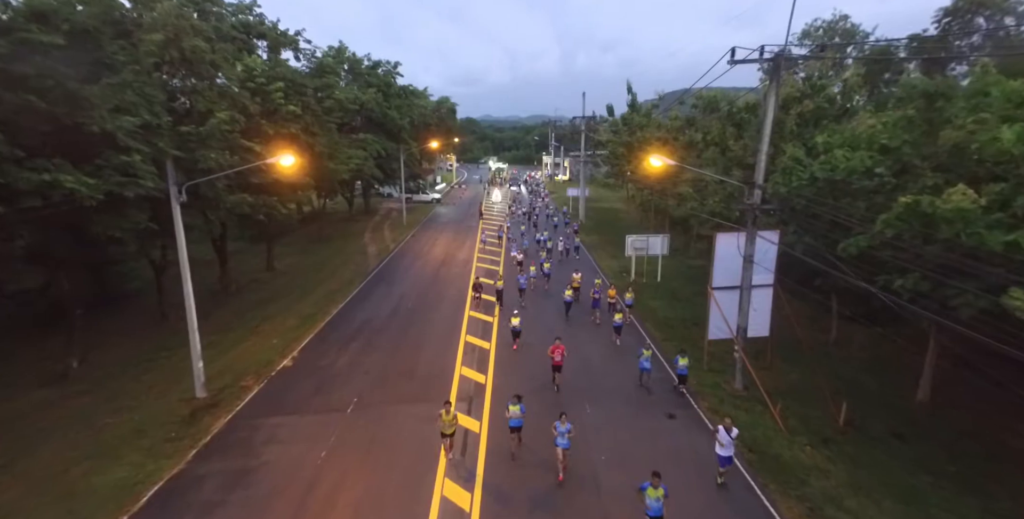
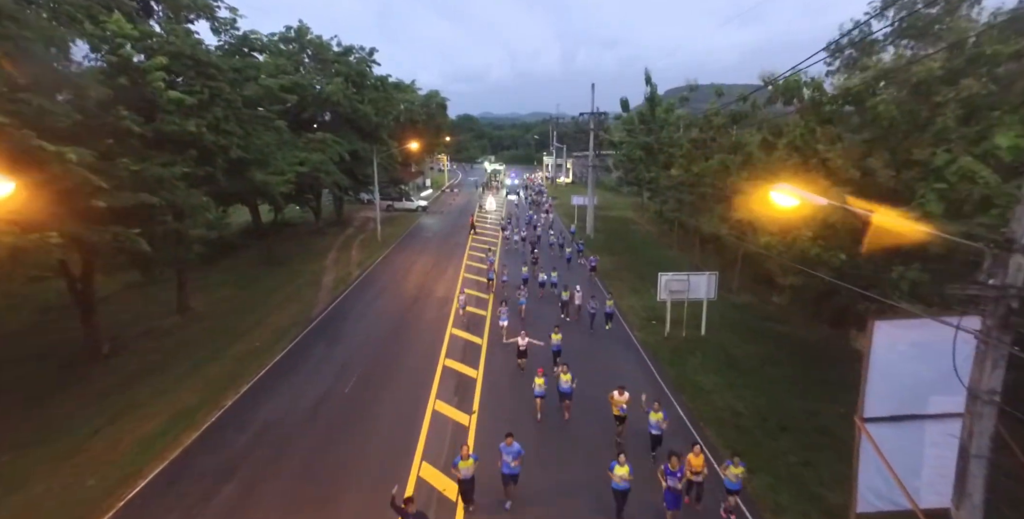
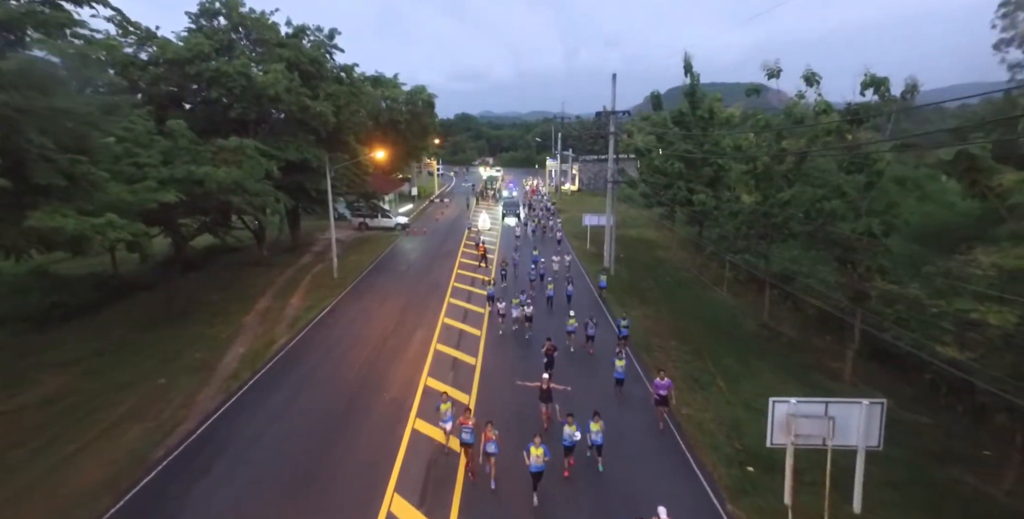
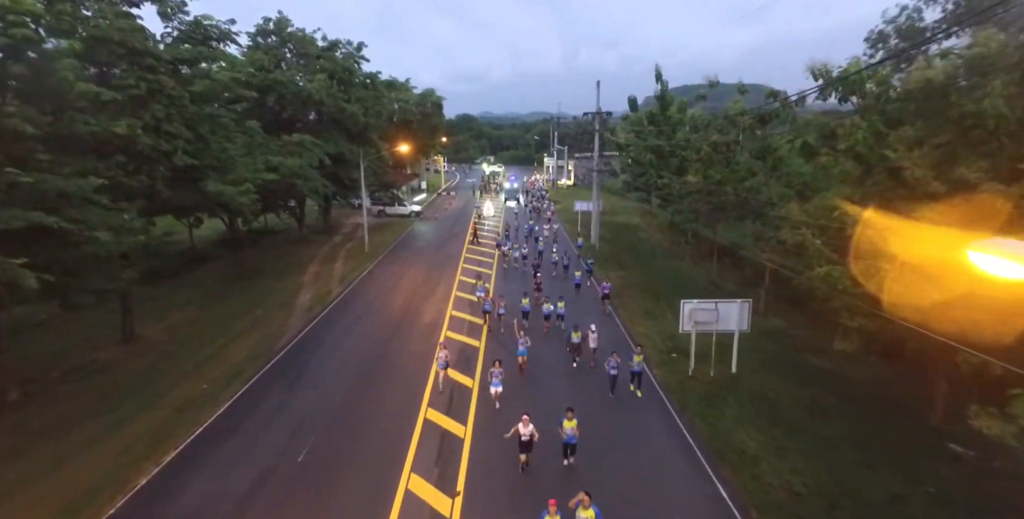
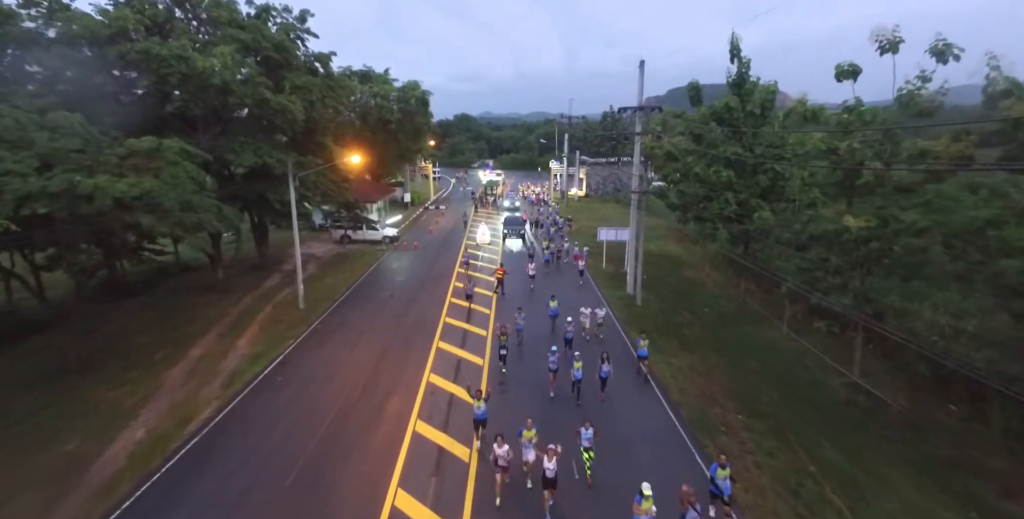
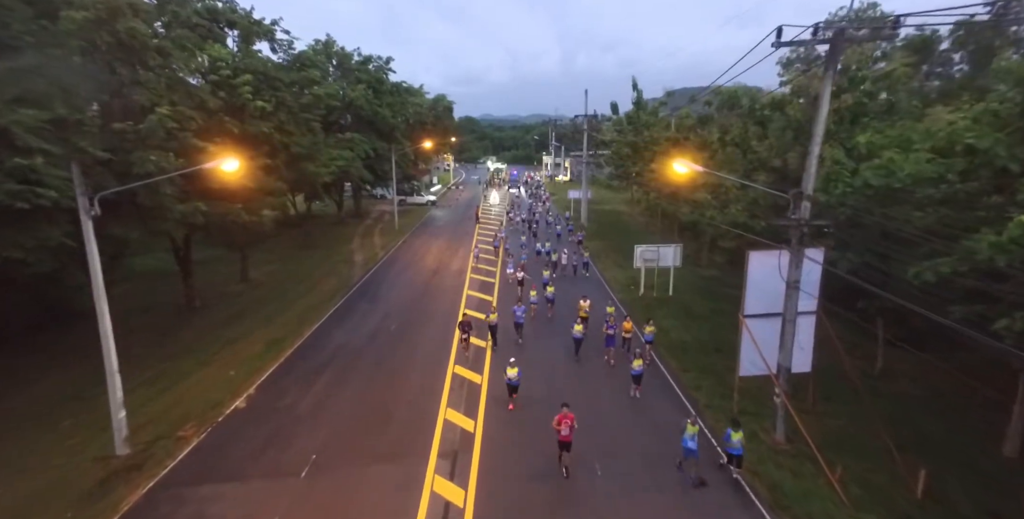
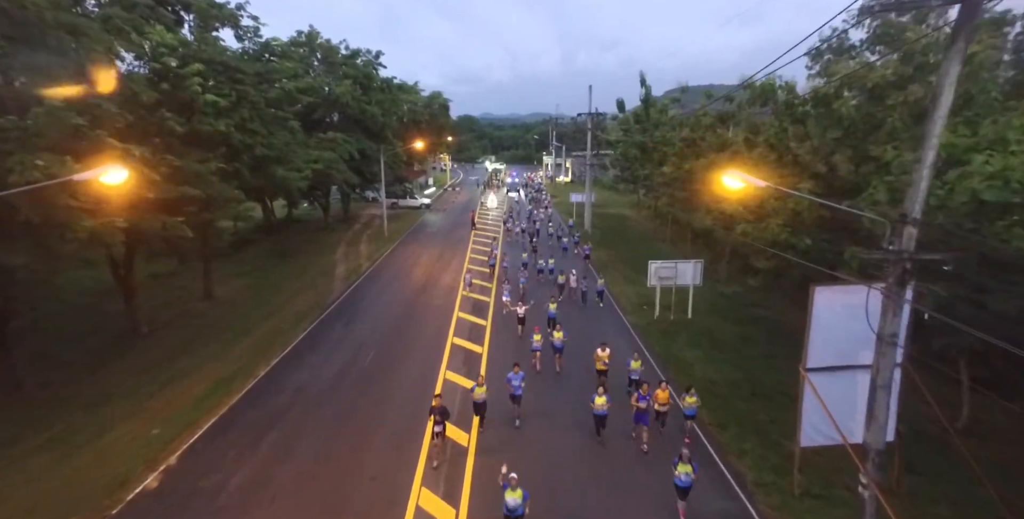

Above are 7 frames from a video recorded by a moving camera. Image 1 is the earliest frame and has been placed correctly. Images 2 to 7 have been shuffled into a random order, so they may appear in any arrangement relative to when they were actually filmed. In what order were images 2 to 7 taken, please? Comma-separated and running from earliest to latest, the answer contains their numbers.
6, 7, 2, 4, 3, 5
